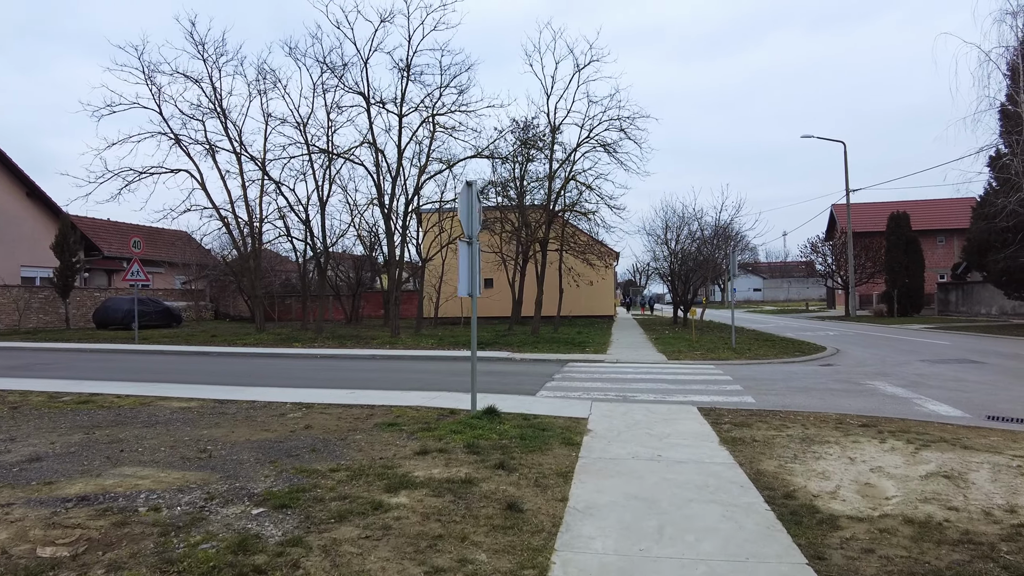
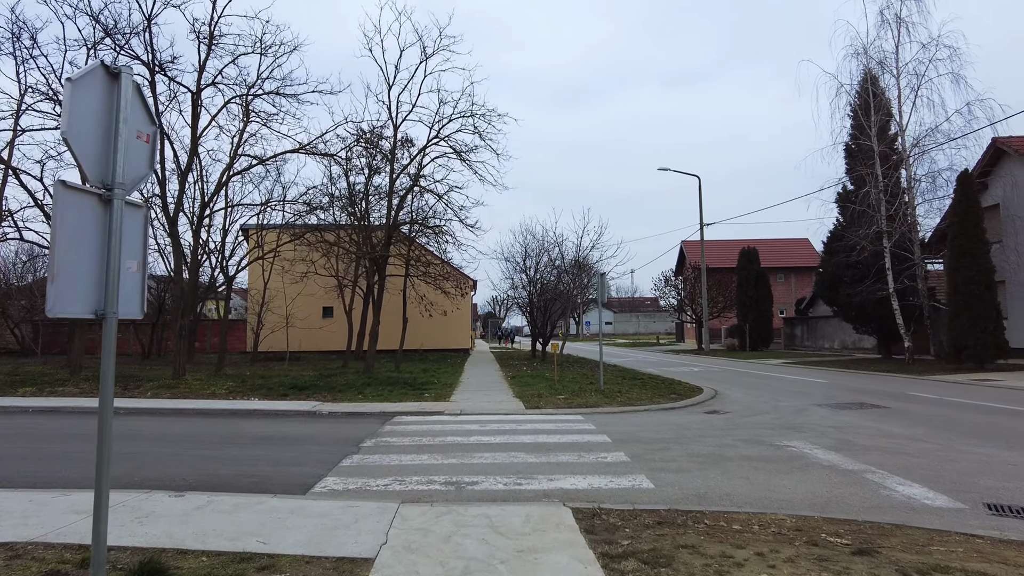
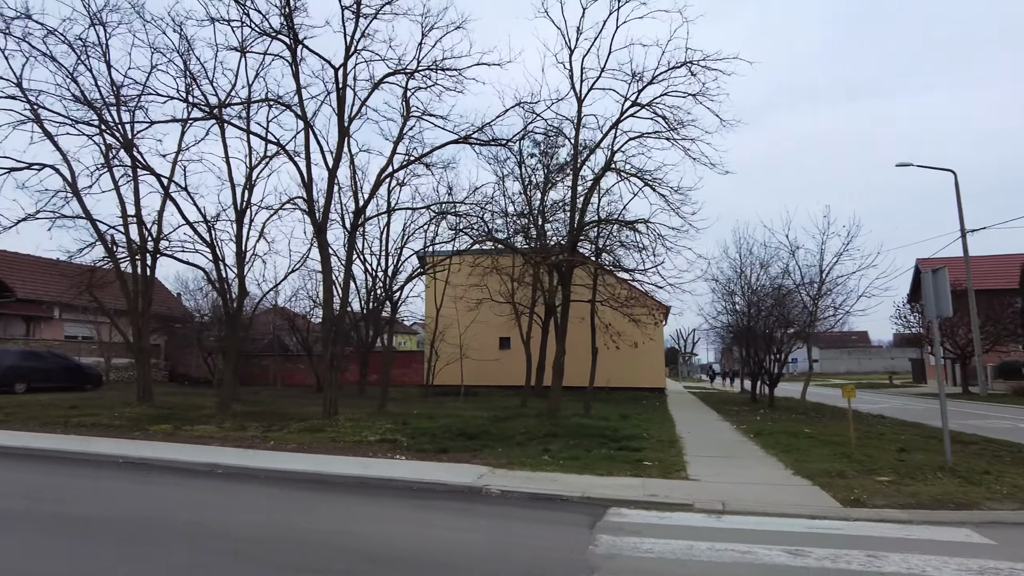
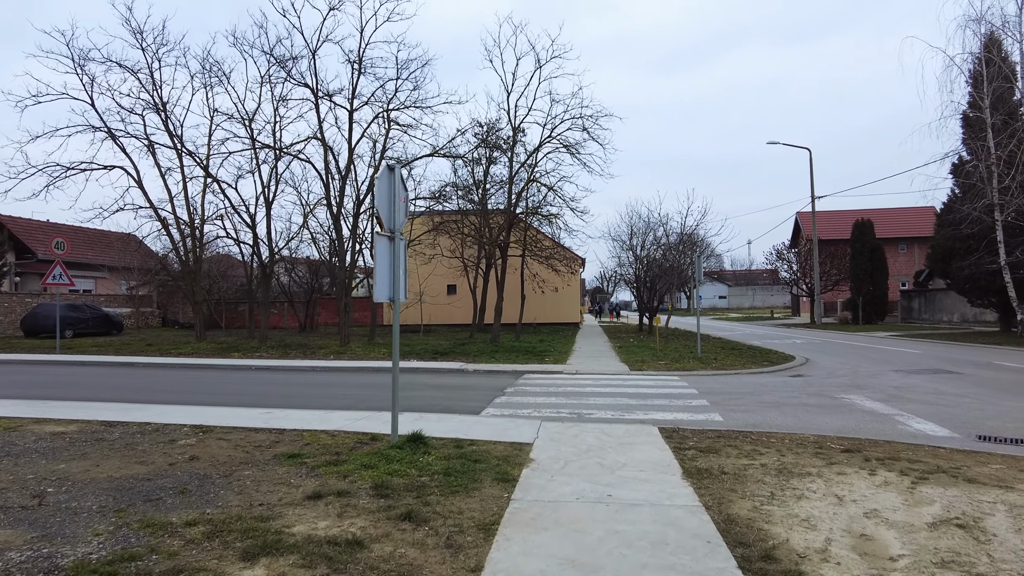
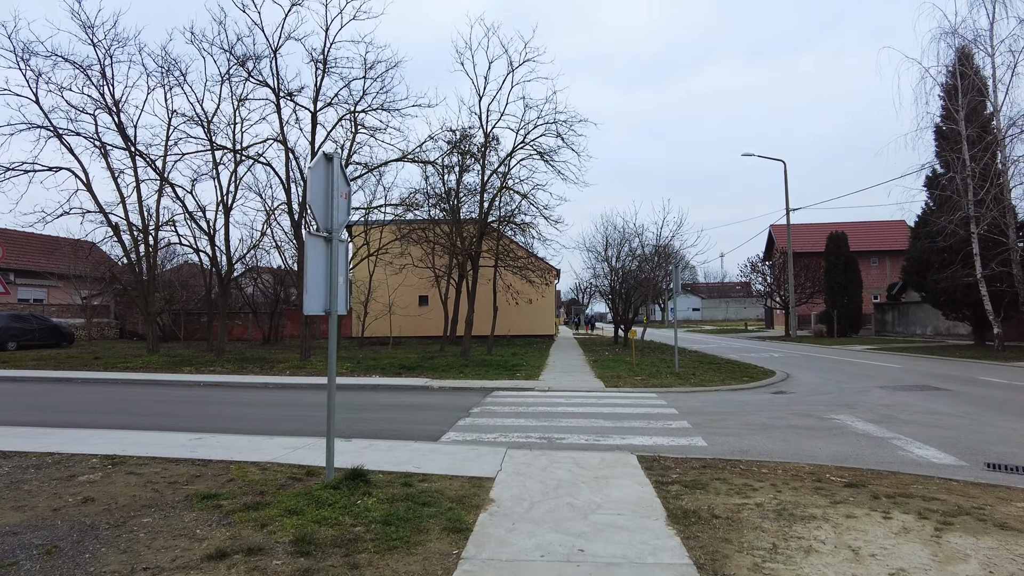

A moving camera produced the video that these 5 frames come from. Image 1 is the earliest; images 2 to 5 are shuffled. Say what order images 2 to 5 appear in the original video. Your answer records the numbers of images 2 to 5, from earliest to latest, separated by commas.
4, 5, 2, 3
